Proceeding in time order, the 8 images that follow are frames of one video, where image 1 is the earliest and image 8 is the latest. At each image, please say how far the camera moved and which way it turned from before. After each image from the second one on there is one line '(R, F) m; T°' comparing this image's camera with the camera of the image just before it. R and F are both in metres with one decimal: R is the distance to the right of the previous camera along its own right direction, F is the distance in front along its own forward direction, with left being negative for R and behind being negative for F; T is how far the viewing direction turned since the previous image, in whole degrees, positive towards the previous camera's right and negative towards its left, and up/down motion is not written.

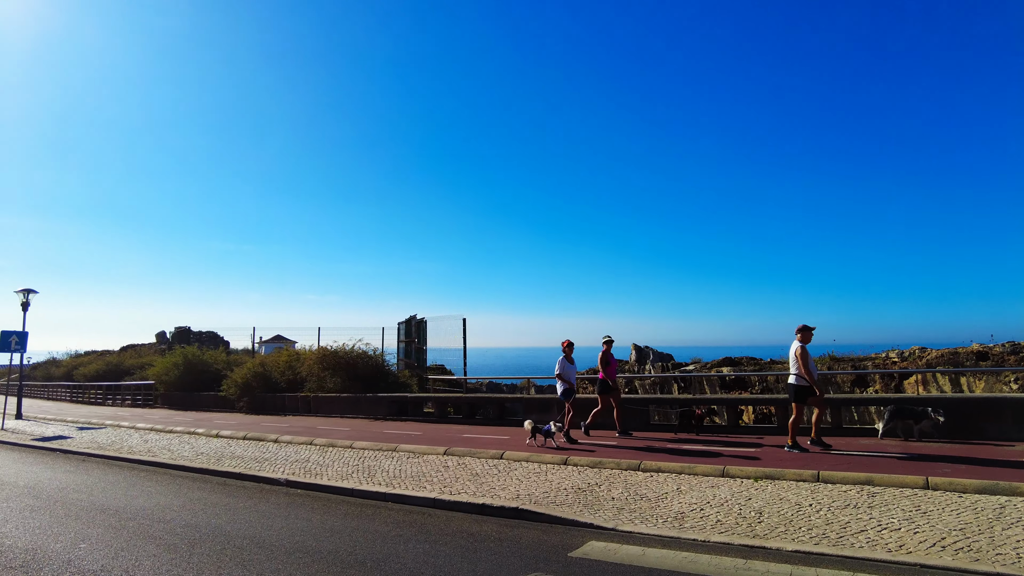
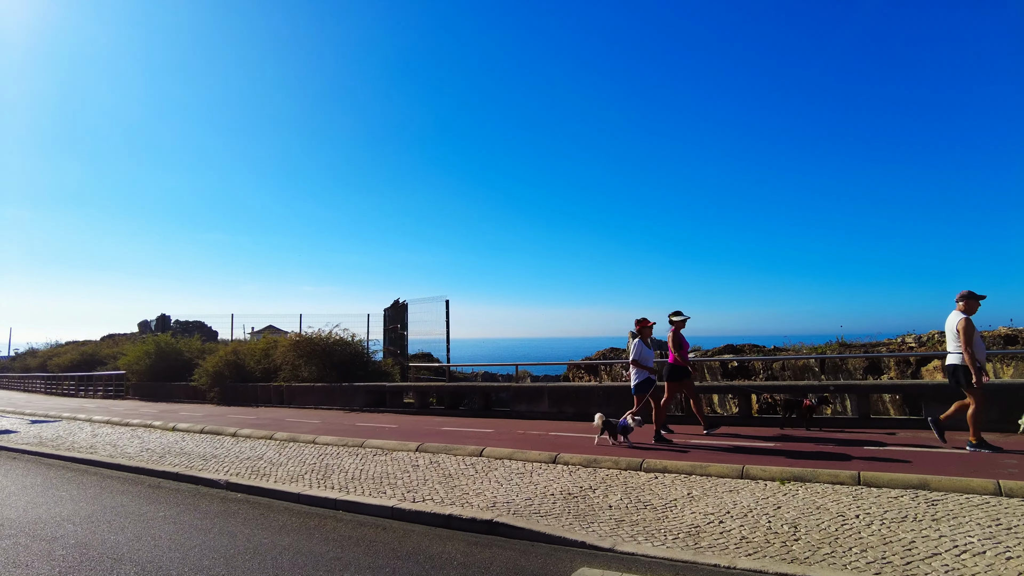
(+0.2, +1.3) m; 0°
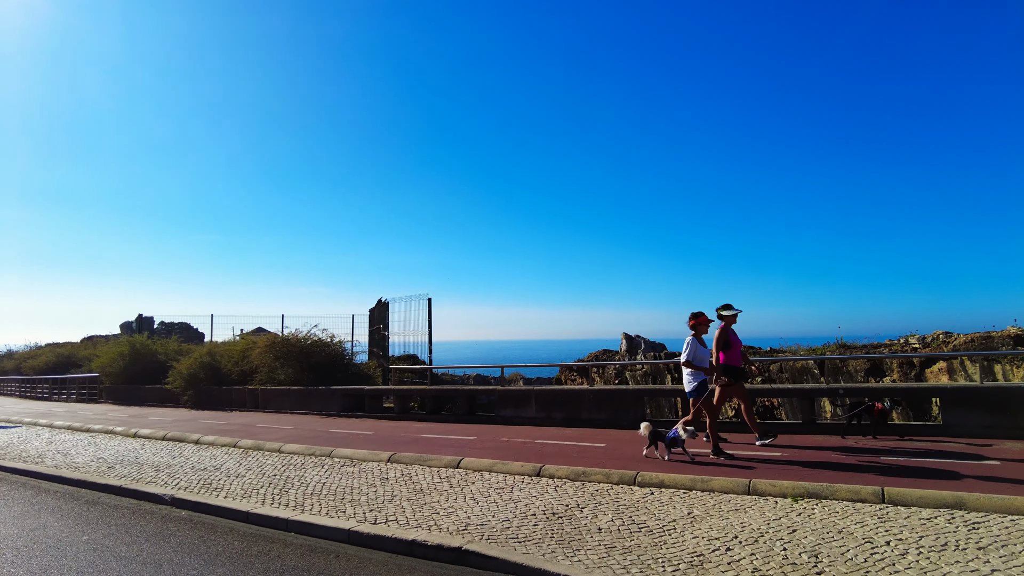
(+0.2, +0.8) m; +1°
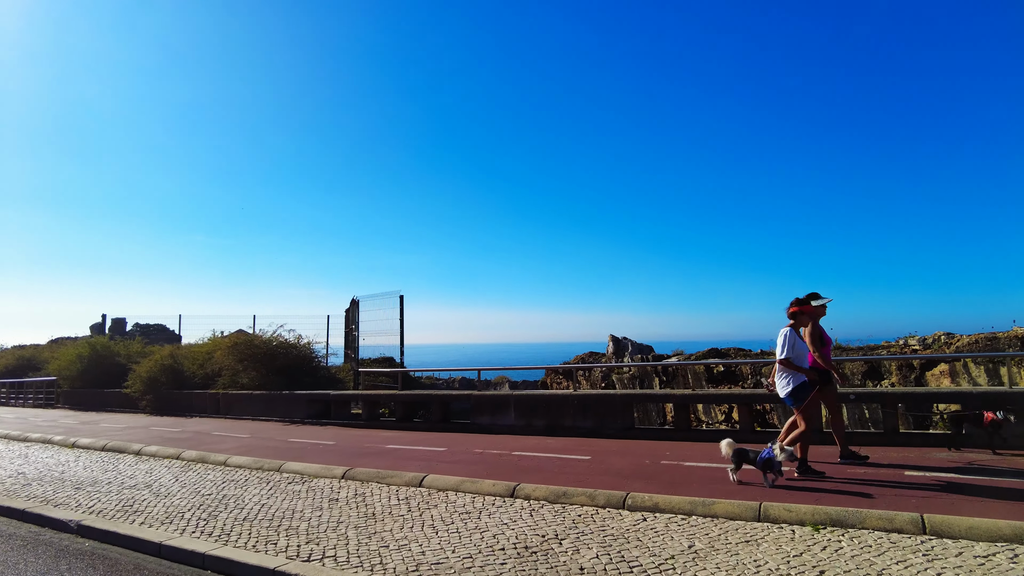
(+0.2, +0.9) m; +1°
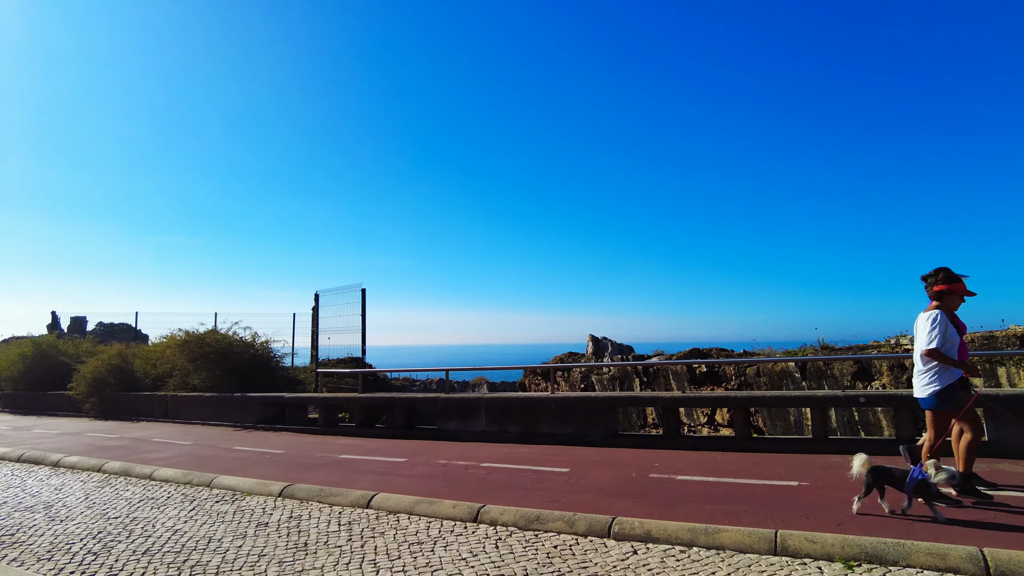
(+0.1, +0.9) m; +2°
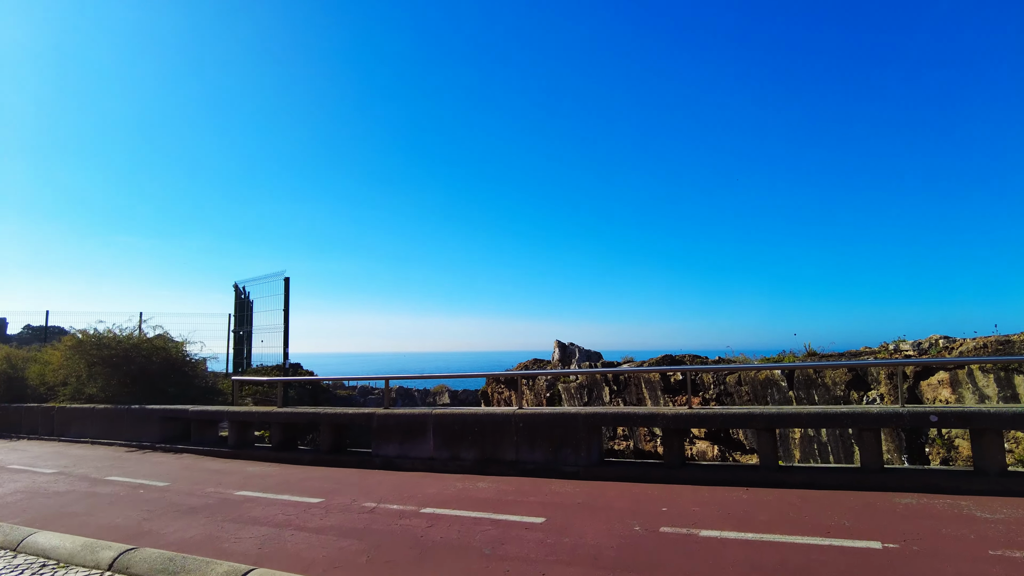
(+0.1, +1.8) m; +4°
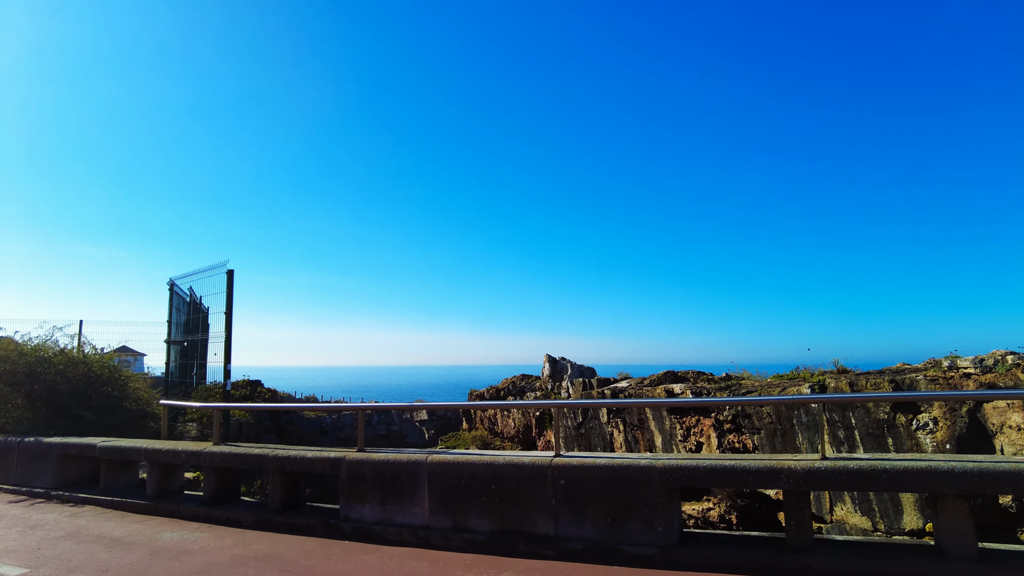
(-0.4, +2.0) m; +2°
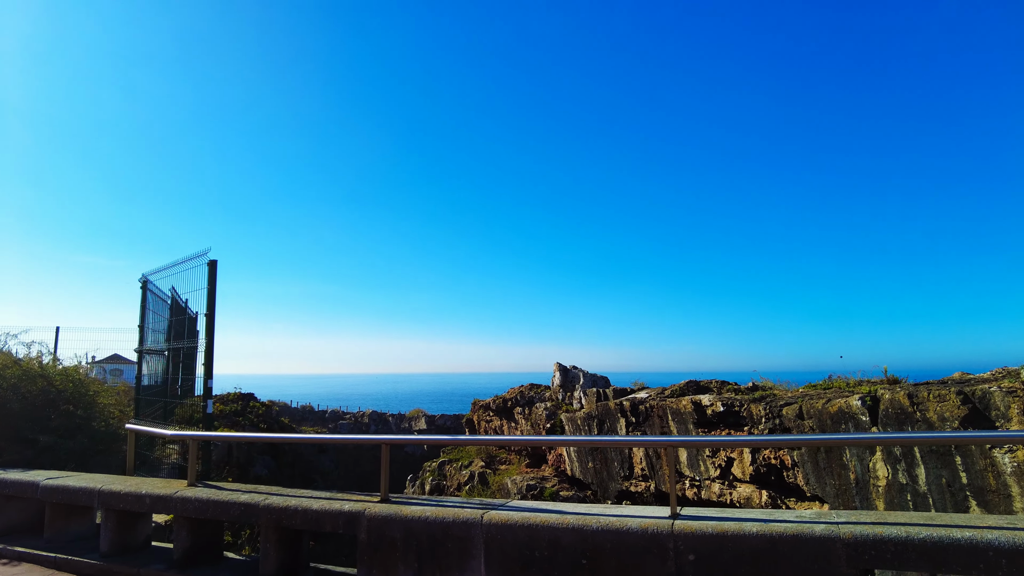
(-0.5, +1.3) m; 0°
